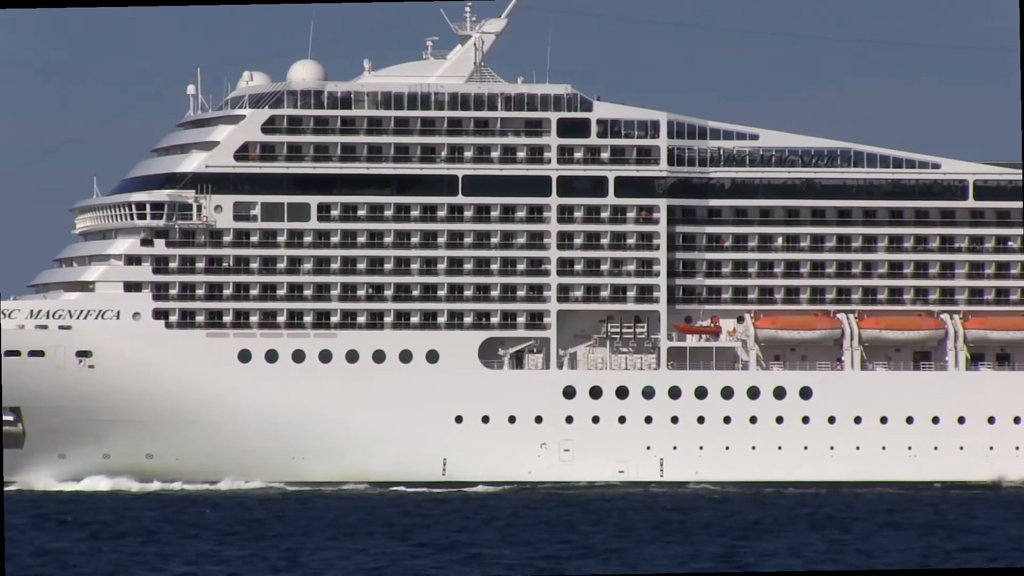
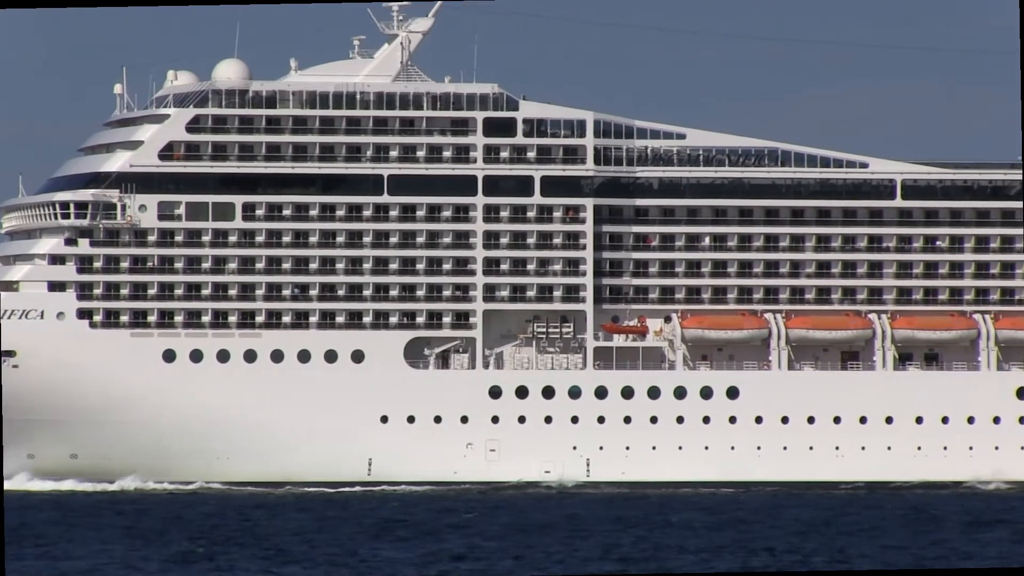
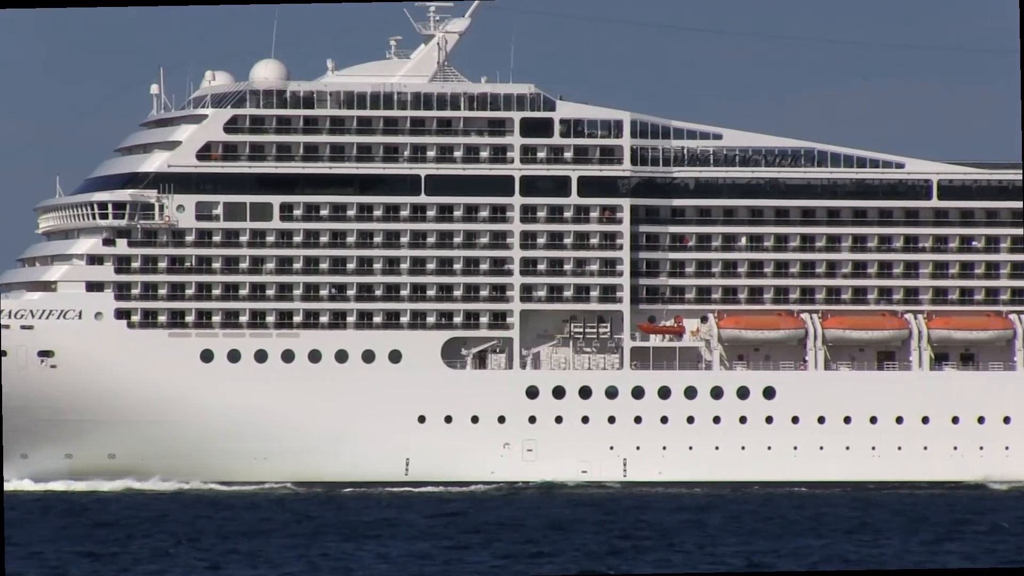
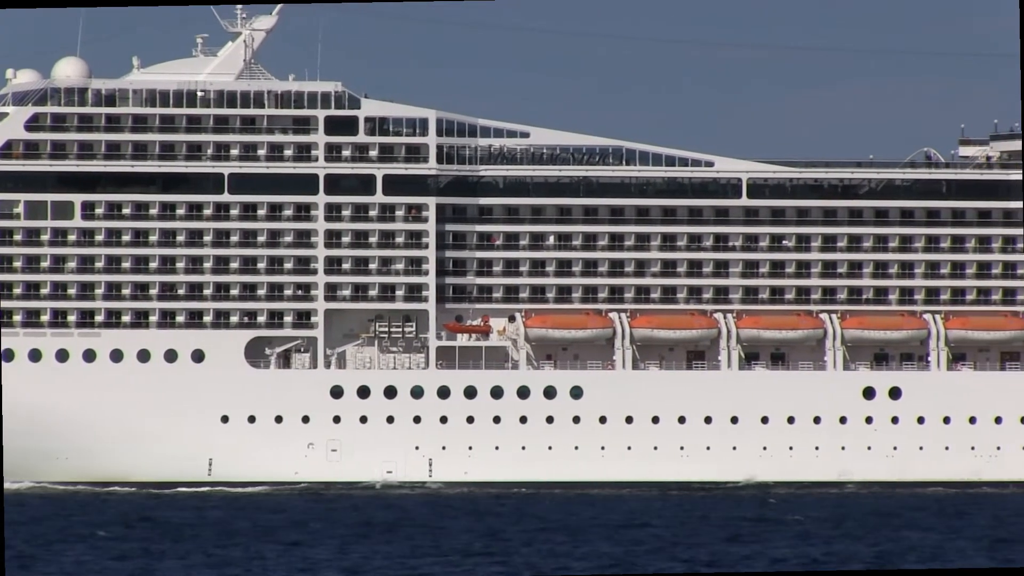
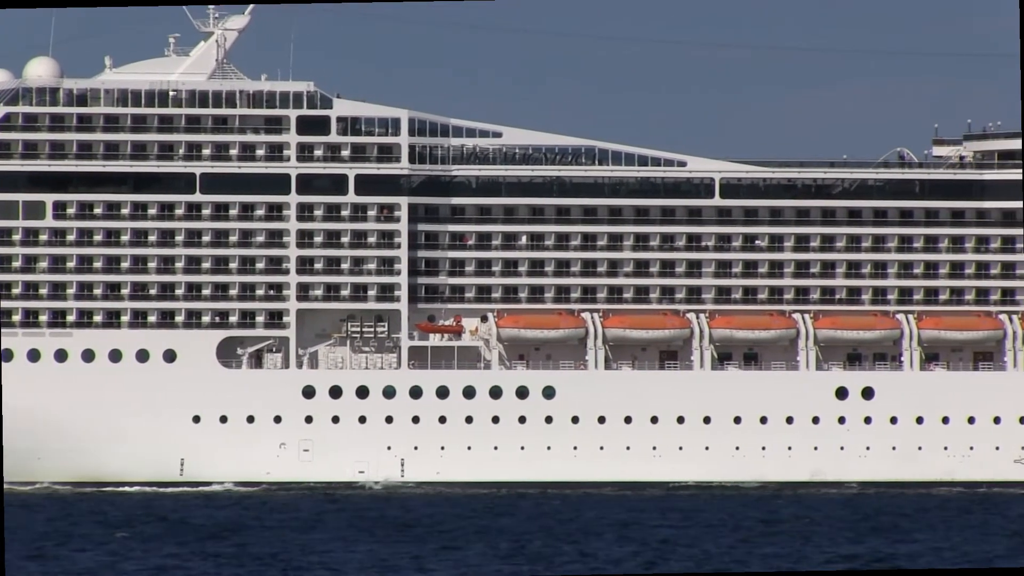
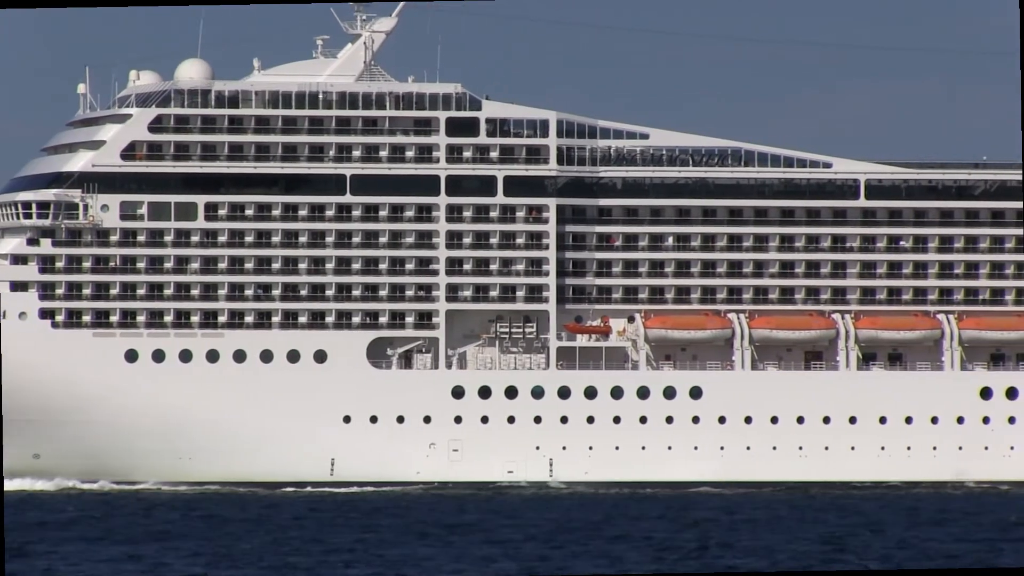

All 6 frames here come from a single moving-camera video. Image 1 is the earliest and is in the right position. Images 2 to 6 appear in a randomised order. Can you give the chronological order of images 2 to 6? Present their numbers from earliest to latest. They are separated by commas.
3, 2, 6, 4, 5
